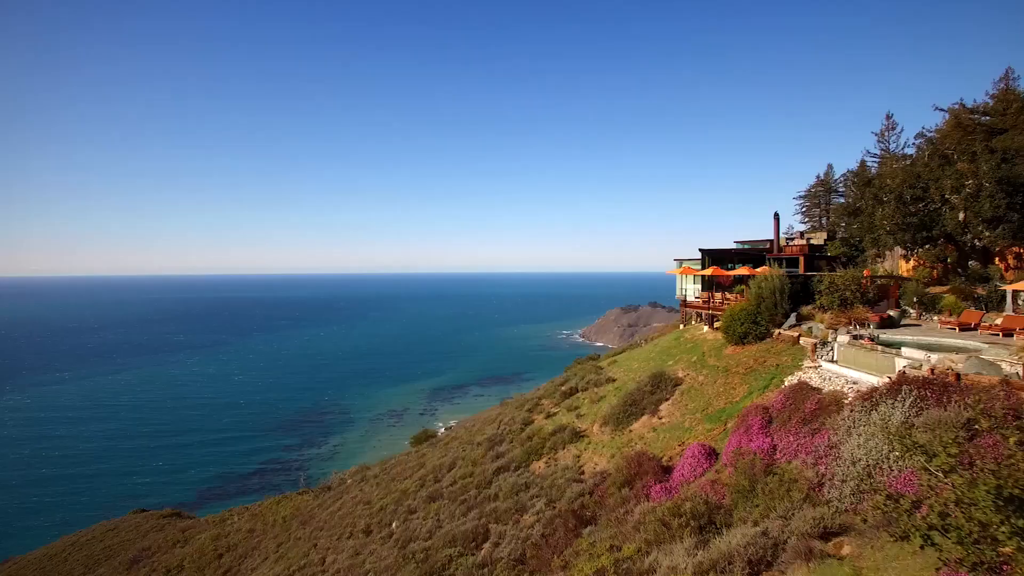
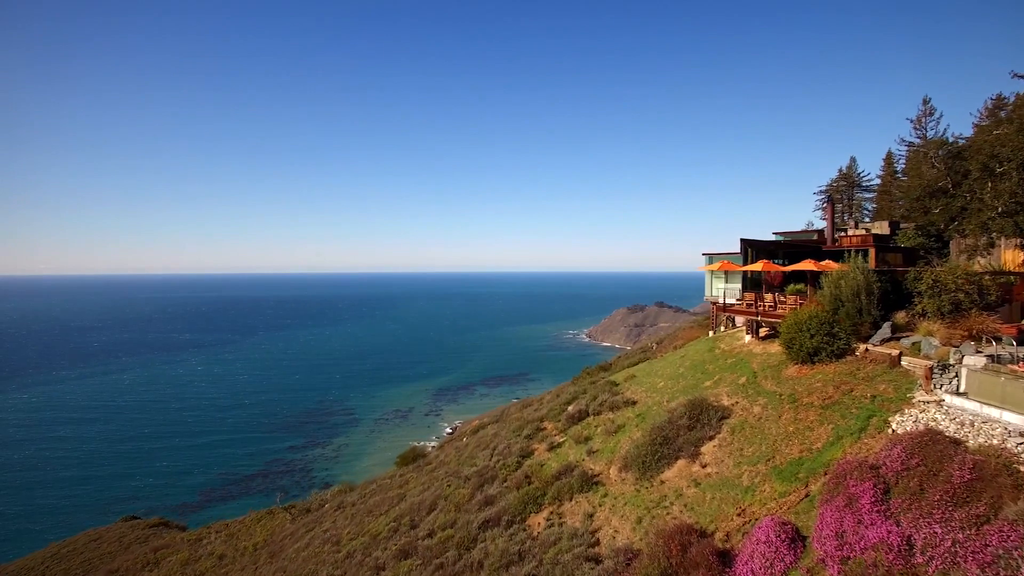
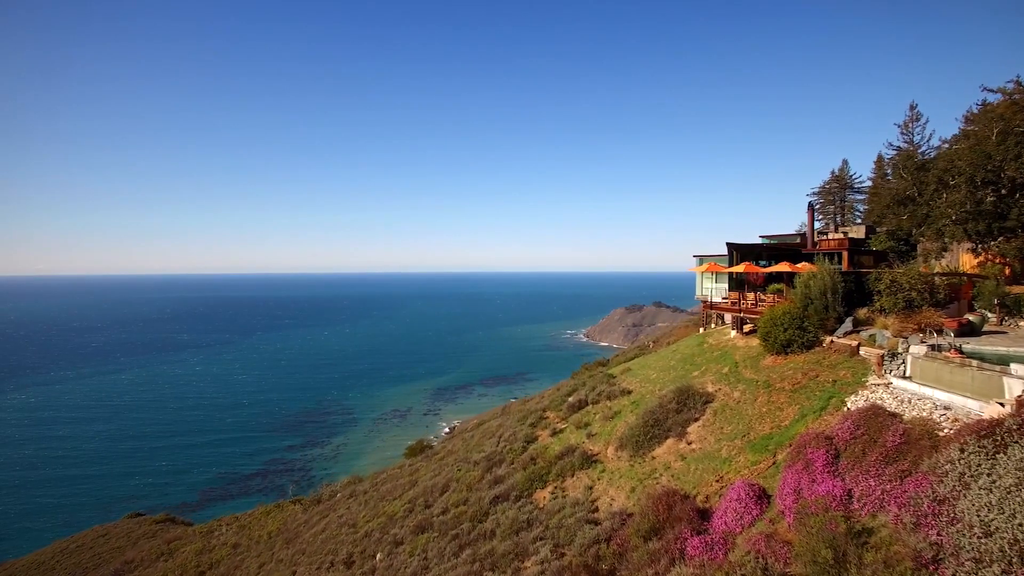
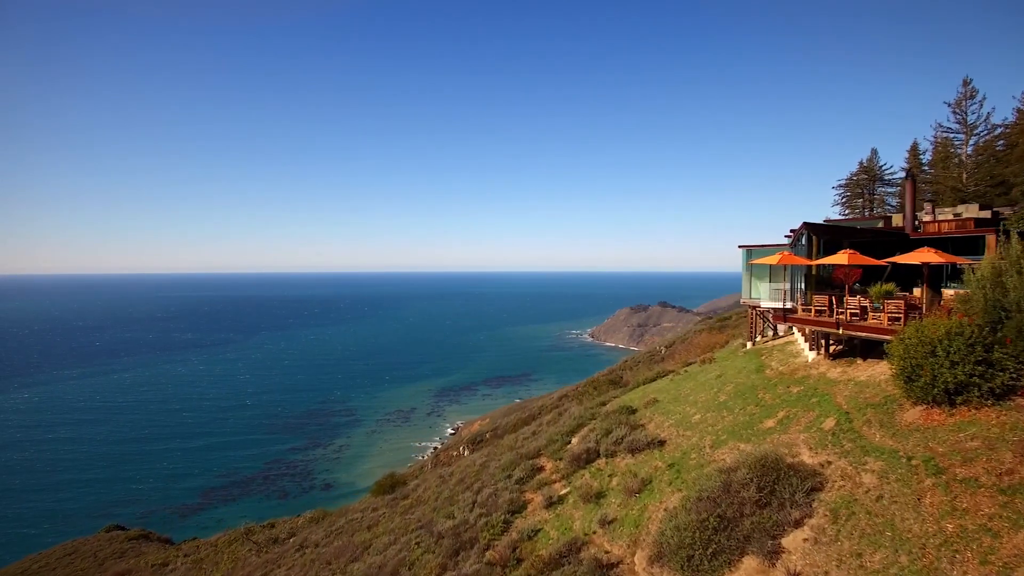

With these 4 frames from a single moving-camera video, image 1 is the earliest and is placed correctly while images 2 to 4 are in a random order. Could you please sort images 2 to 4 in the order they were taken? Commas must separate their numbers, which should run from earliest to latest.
3, 2, 4
